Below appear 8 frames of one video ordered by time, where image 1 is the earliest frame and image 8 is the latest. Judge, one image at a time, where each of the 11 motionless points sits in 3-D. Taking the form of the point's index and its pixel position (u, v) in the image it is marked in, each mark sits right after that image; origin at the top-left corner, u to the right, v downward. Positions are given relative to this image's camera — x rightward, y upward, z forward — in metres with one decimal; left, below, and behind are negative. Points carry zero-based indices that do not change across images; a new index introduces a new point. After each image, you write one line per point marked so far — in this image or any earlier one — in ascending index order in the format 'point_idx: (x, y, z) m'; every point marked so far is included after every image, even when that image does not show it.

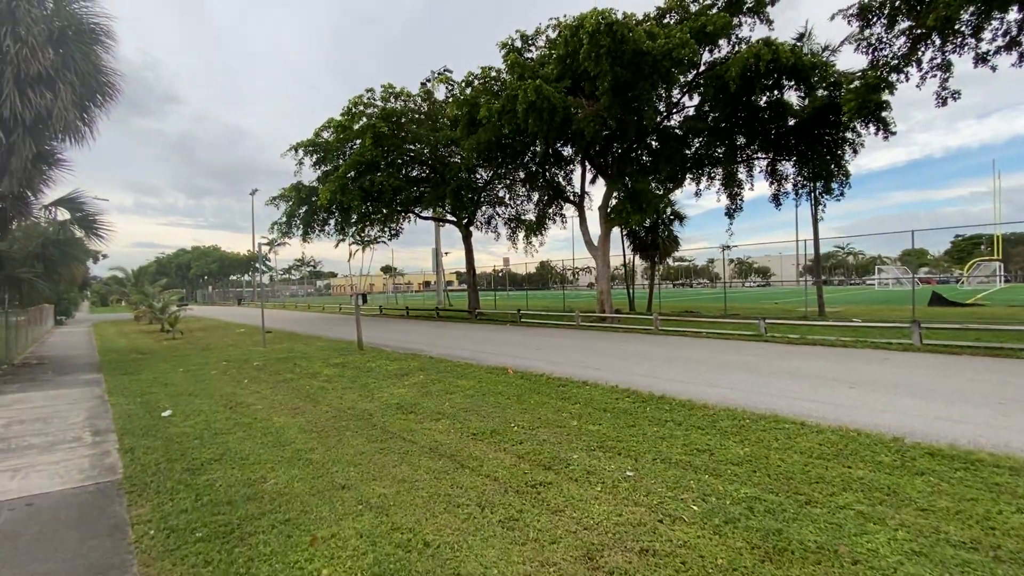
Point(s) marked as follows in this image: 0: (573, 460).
0: (+0.6, -1.7, +4.7) m
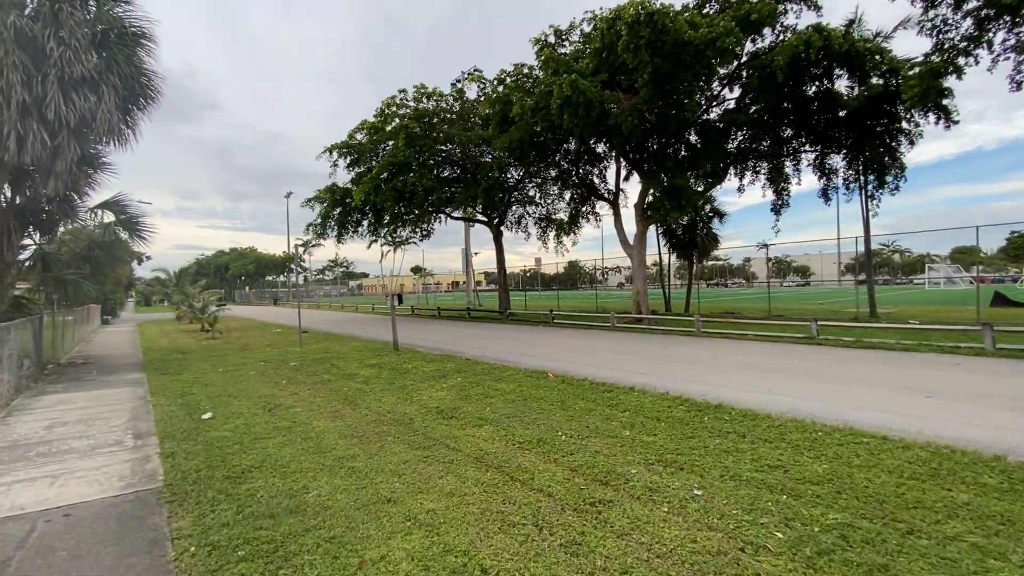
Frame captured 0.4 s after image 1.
0: (+1.1, -1.7, +4.4) m
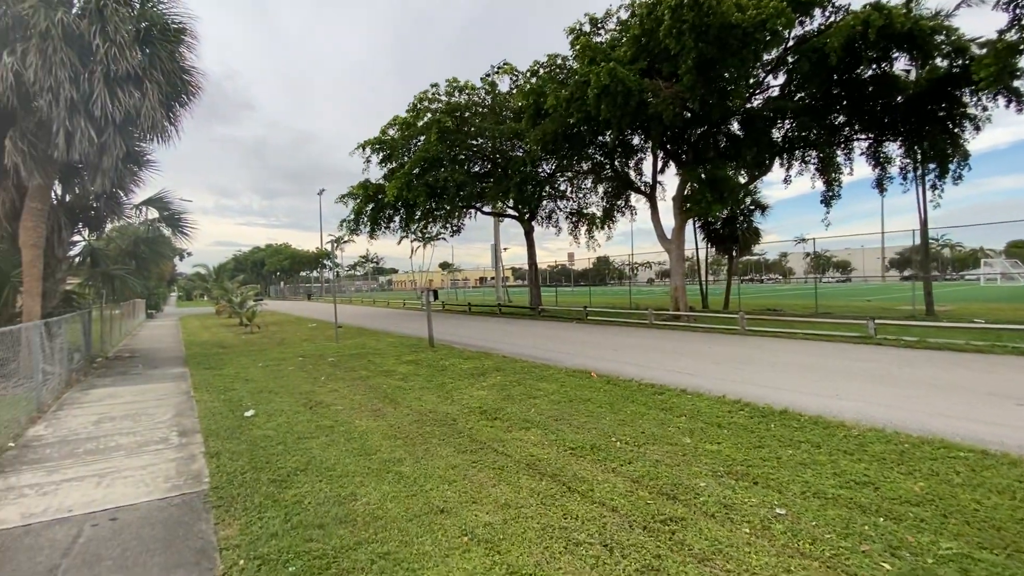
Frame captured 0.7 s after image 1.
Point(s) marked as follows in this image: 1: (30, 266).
0: (+1.6, -1.7, +4.0) m
1: (-8.4, +0.4, +8.4) m
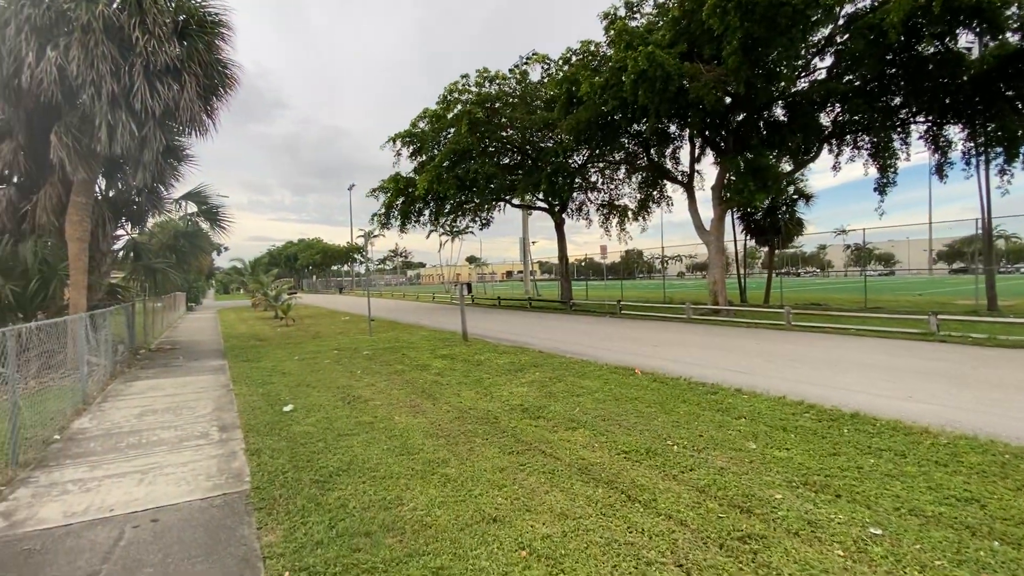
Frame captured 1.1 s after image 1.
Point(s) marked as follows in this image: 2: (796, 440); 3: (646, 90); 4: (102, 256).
0: (+2.0, -1.6, +3.6) m
1: (-7.7, +0.5, +8.5) m
2: (+2.8, -1.5, +4.8) m
3: (+4.1, +6.1, +14.8) m
4: (-8.7, +0.7, +10.3) m
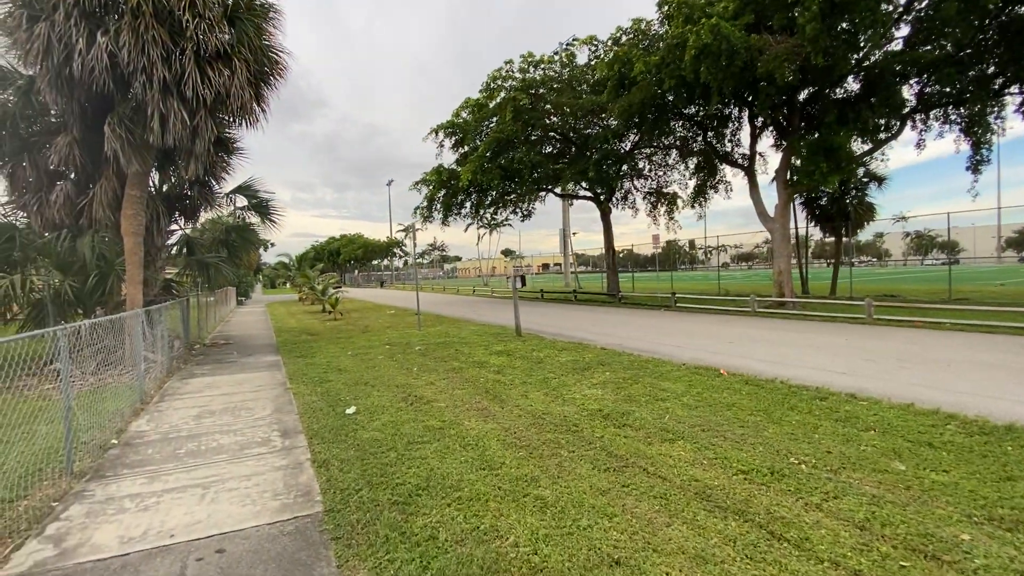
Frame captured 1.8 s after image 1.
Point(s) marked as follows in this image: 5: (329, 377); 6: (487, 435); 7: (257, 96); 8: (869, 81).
0: (+2.7, -1.5, +2.9) m
1: (-6.6, +0.6, +8.4) m
2: (+3.6, -1.4, +4.0) m
3: (+5.6, +6.3, +13.7) m
4: (-7.5, +0.8, +10.2) m
5: (-2.9, -1.4, +7.6) m
6: (-0.2, -1.5, +4.9) m
7: (-4.6, +3.4, +8.7) m
8: (+11.2, +6.5, +15.0) m
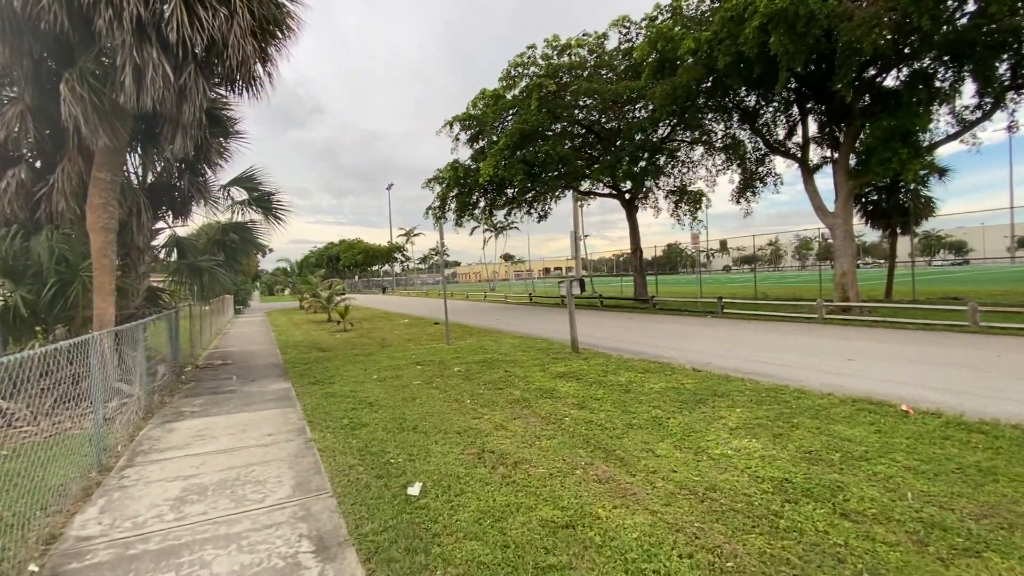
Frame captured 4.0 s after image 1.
0: (+3.9, -1.6, +1.0) m
1: (-5.5, +0.4, +6.5) m
2: (+4.8, -1.4, +2.1) m
3: (+6.6, +6.2, +11.9) m
4: (-6.4, +0.6, +8.3) m
5: (-1.8, -1.5, +5.7) m
6: (+0.9, -1.6, +3.0) m
7: (-3.5, +3.3, +6.8) m
8: (+12.2, +6.4, +13.2) m
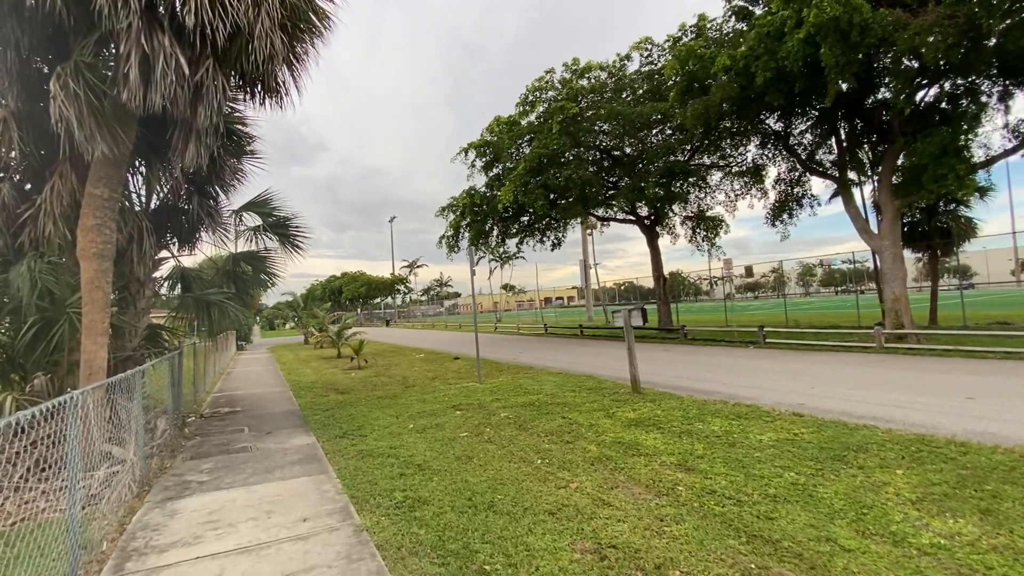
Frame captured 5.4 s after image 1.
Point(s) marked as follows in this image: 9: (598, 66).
0: (+4.8, -1.5, -0.2) m
1: (-4.6, 0.0, +5.4) m
2: (+5.7, -1.4, +0.9) m
3: (+7.4, +5.6, +11.2) m
4: (-5.5, 0.0, +7.2) m
5: (-0.9, -1.8, +4.5) m
6: (+1.8, -1.7, +1.8) m
7: (-2.7, +2.9, +5.9) m
8: (+13.0, +5.8, +12.5) m
9: (+3.4, +8.8, +19.2) m
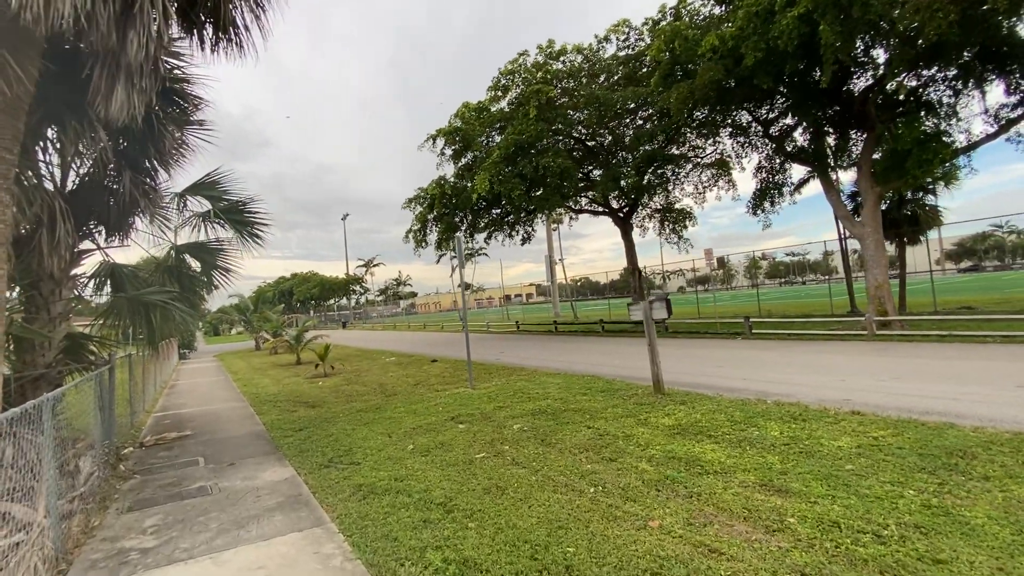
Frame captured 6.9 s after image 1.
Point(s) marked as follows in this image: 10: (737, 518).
0: (+5.6, -1.3, -0.9) m
1: (-4.3, 0.0, +3.9) m
2: (+6.4, -1.2, +0.3) m
3: (+7.1, +5.9, +10.7) m
4: (-5.3, 0.0, +5.6) m
5: (-0.4, -1.7, +3.3) m
6: (+2.5, -1.5, +0.9) m
7: (-2.4, +2.9, +4.5) m
8: (+12.5, +6.2, +12.5) m
9: (+2.3, +9.0, +18.3) m
10: (+1.6, -1.7, +3.6) m
